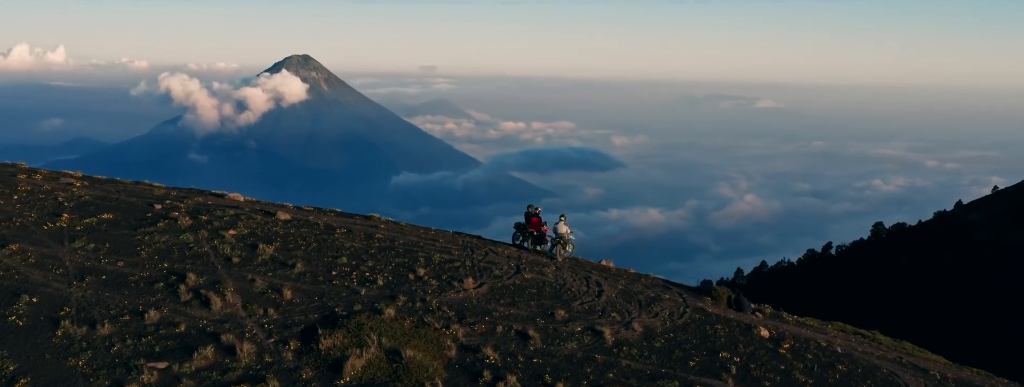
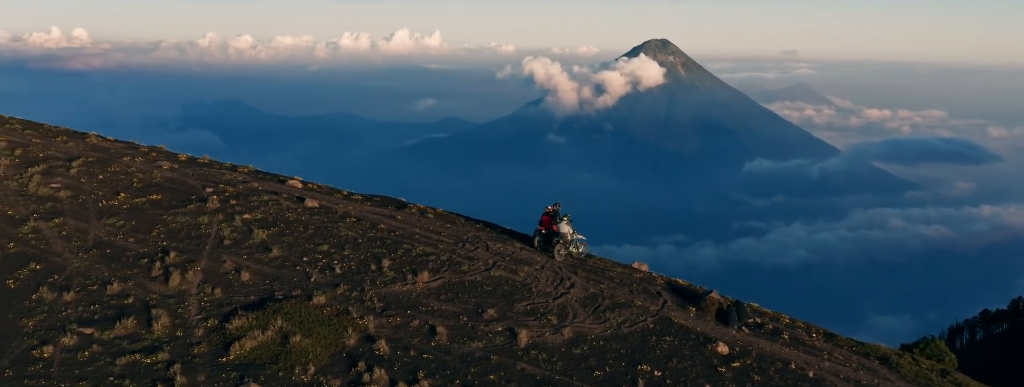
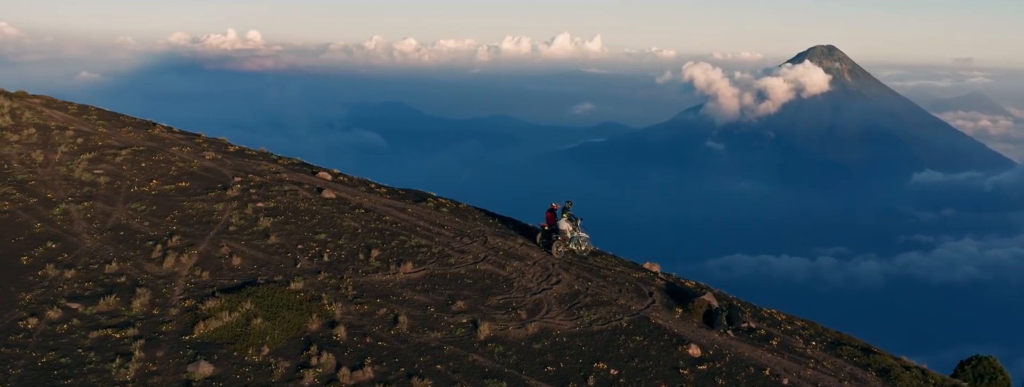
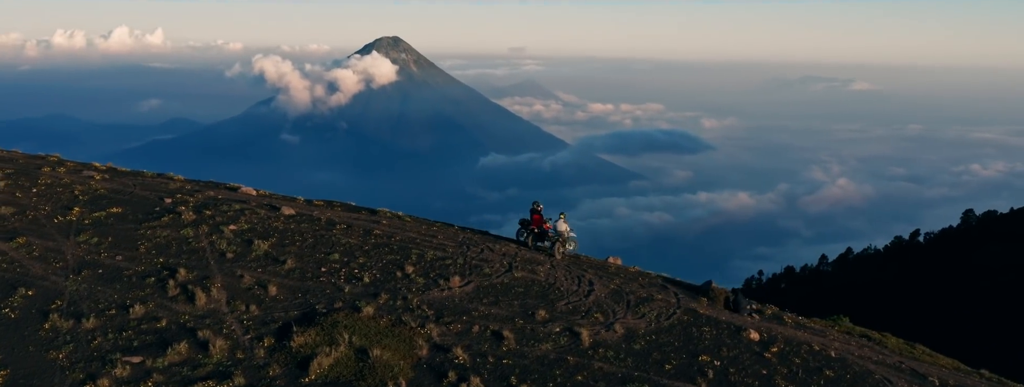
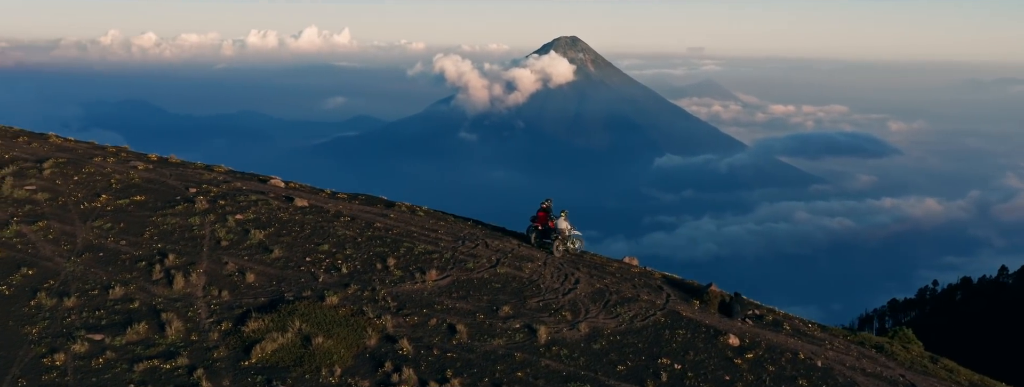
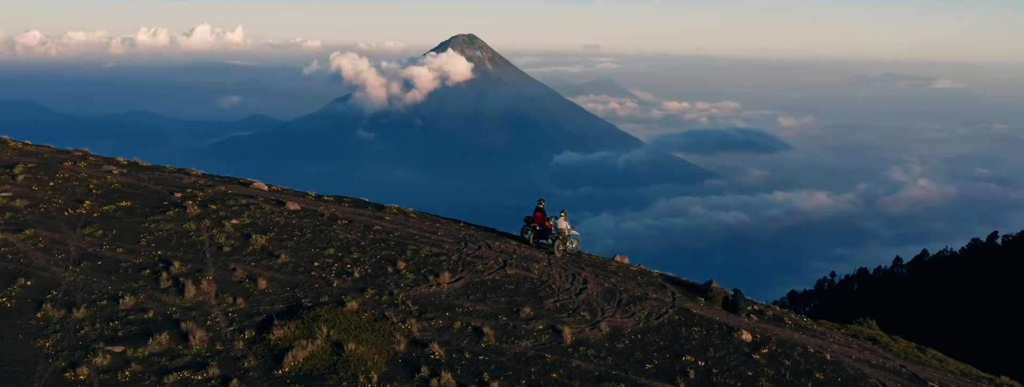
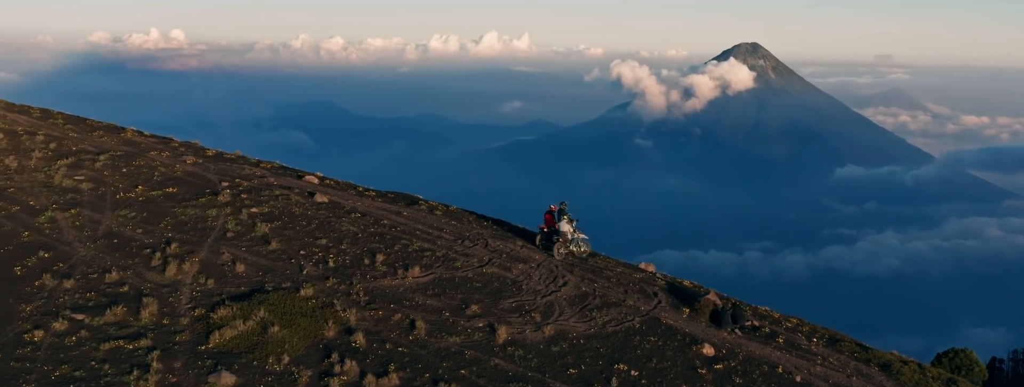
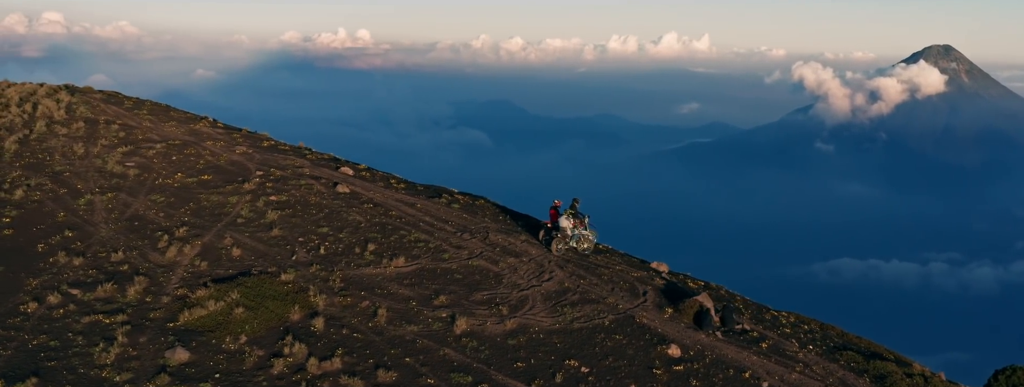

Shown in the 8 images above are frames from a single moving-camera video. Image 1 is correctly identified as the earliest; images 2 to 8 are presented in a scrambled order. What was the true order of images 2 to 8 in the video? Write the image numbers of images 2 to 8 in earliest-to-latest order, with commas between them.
4, 6, 5, 2, 7, 3, 8
